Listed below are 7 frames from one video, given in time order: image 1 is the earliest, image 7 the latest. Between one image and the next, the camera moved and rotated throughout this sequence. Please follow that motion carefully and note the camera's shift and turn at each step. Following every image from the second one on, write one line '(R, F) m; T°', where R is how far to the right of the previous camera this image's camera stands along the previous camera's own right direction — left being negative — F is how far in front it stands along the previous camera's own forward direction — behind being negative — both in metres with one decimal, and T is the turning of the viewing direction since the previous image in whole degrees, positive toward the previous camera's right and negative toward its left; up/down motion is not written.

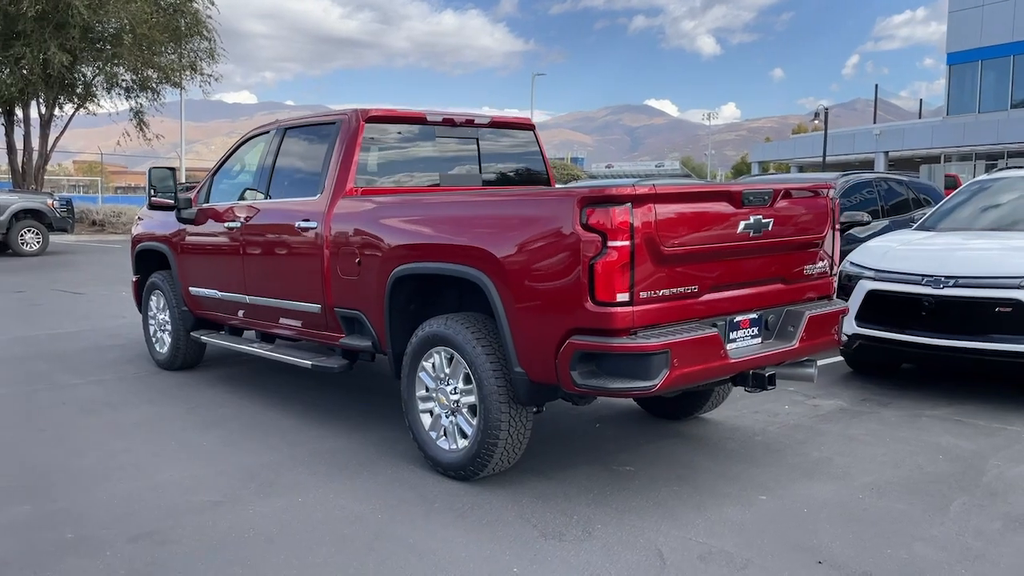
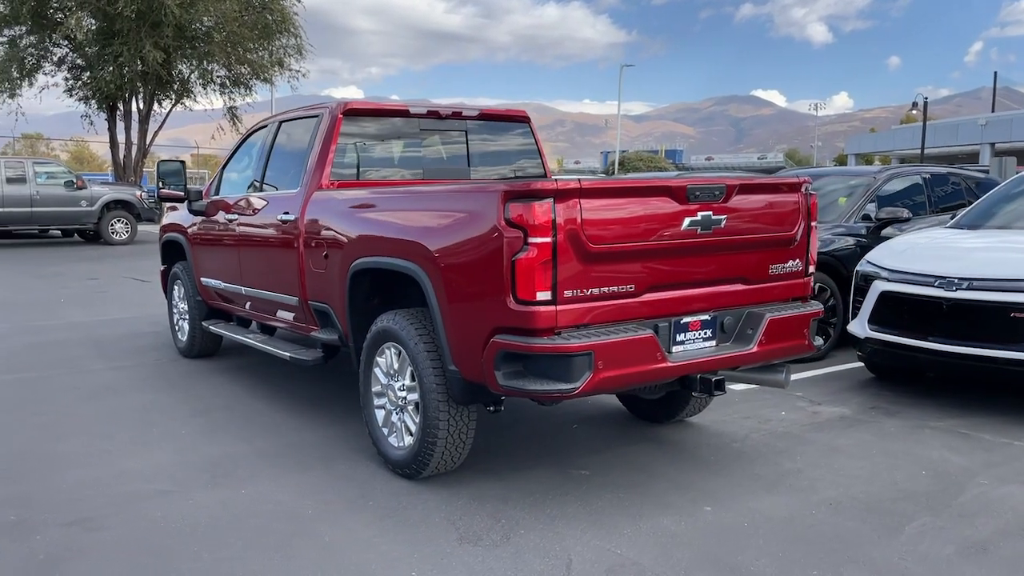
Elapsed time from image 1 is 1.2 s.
(+0.7, +0.1) m; -6°
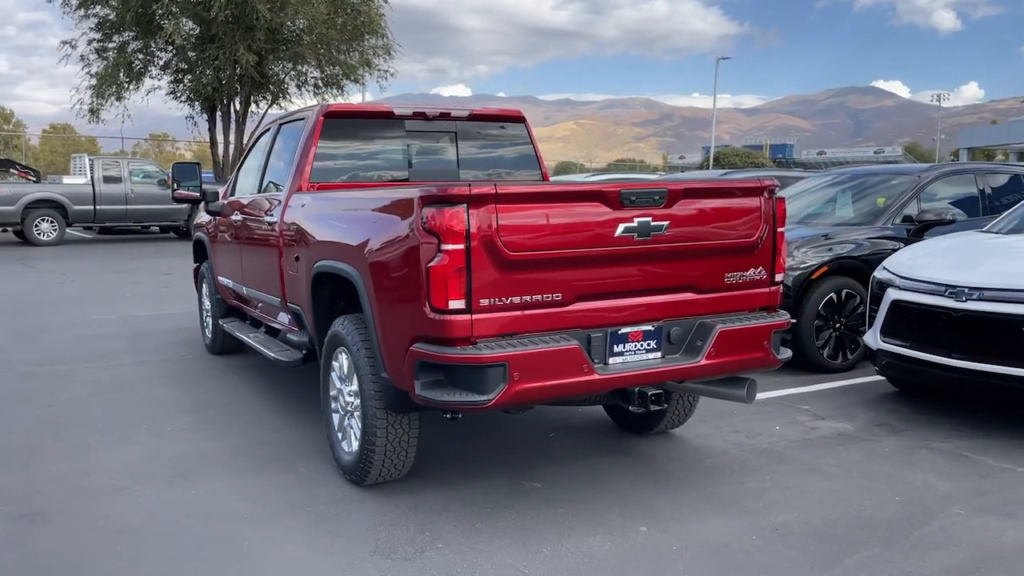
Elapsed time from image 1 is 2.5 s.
(+0.7, +0.2) m; -7°
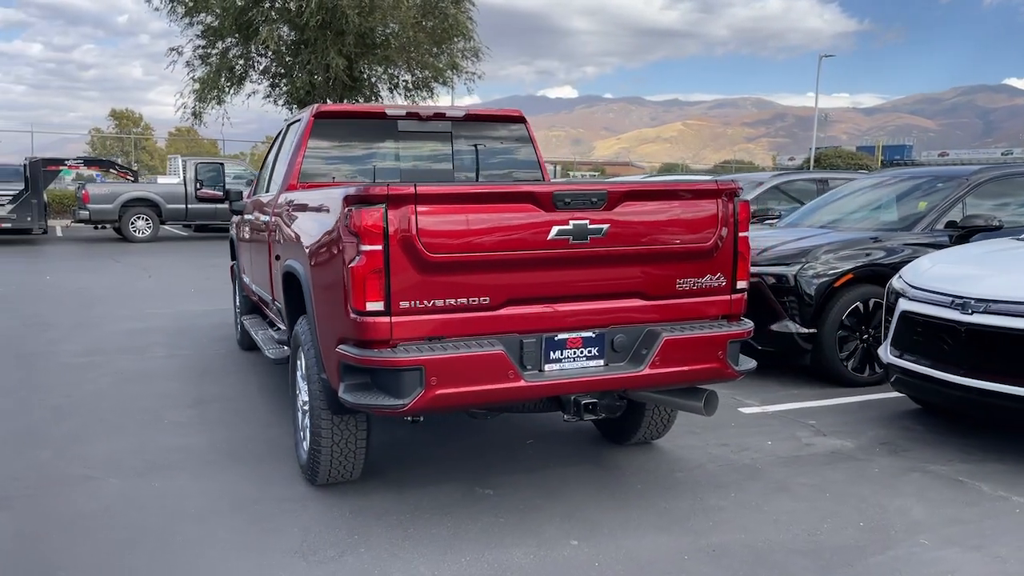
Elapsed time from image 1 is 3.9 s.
(+0.7, +0.1) m; -7°
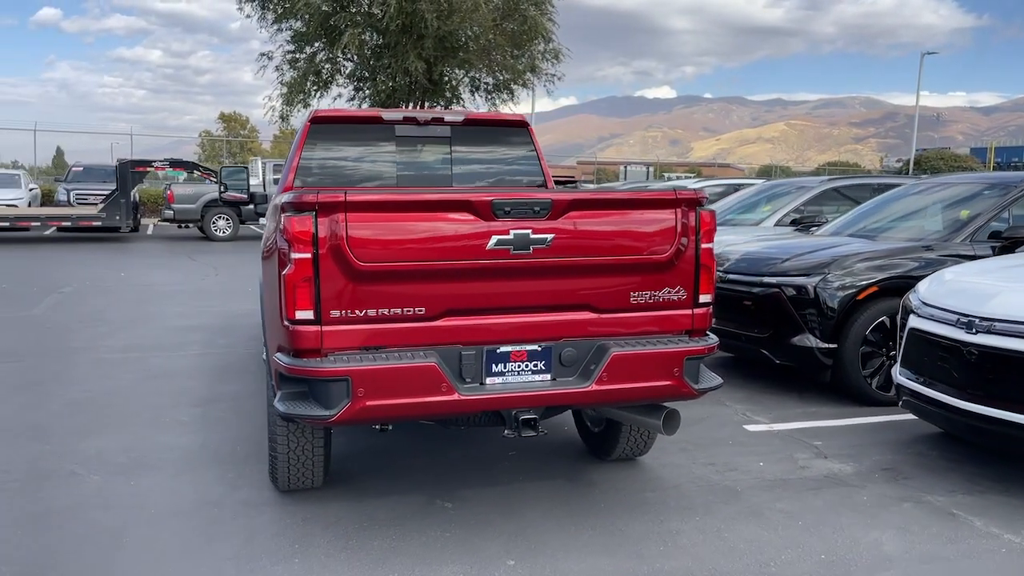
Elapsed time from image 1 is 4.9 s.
(+0.6, +0.1) m; -6°
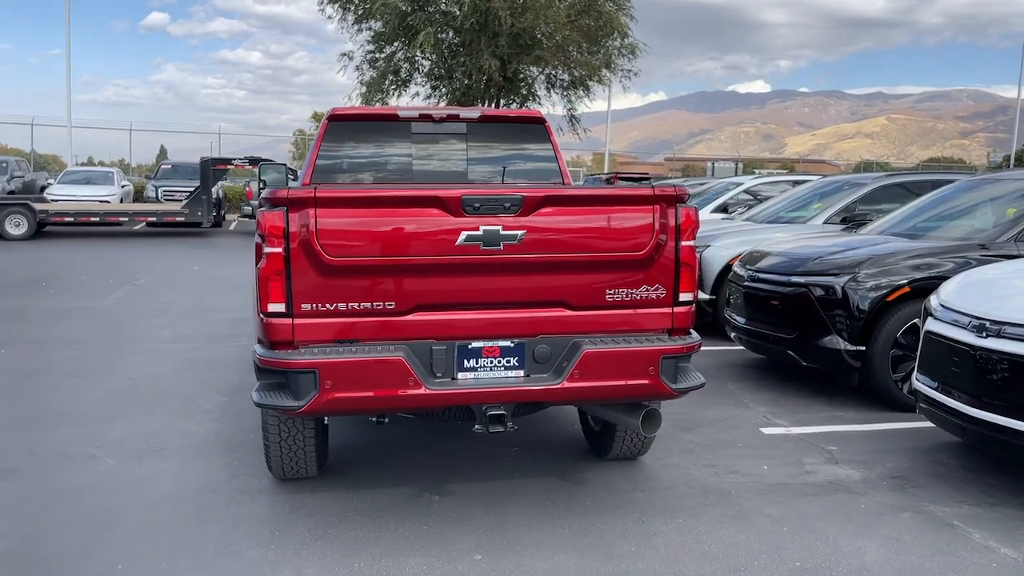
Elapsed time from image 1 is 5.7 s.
(+0.5, 0.0) m; -6°
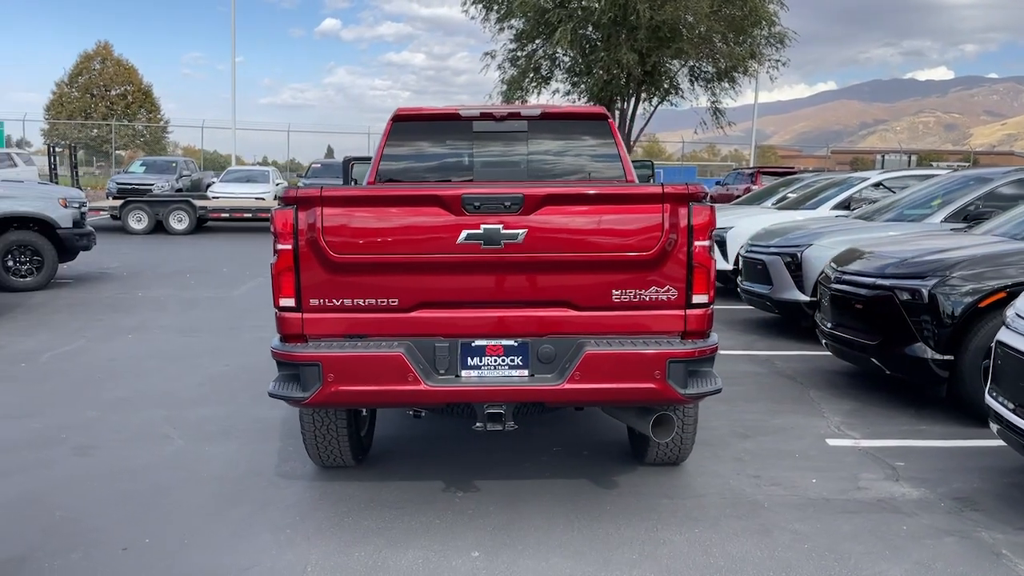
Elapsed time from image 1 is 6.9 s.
(+0.6, +0.1) m; -10°
